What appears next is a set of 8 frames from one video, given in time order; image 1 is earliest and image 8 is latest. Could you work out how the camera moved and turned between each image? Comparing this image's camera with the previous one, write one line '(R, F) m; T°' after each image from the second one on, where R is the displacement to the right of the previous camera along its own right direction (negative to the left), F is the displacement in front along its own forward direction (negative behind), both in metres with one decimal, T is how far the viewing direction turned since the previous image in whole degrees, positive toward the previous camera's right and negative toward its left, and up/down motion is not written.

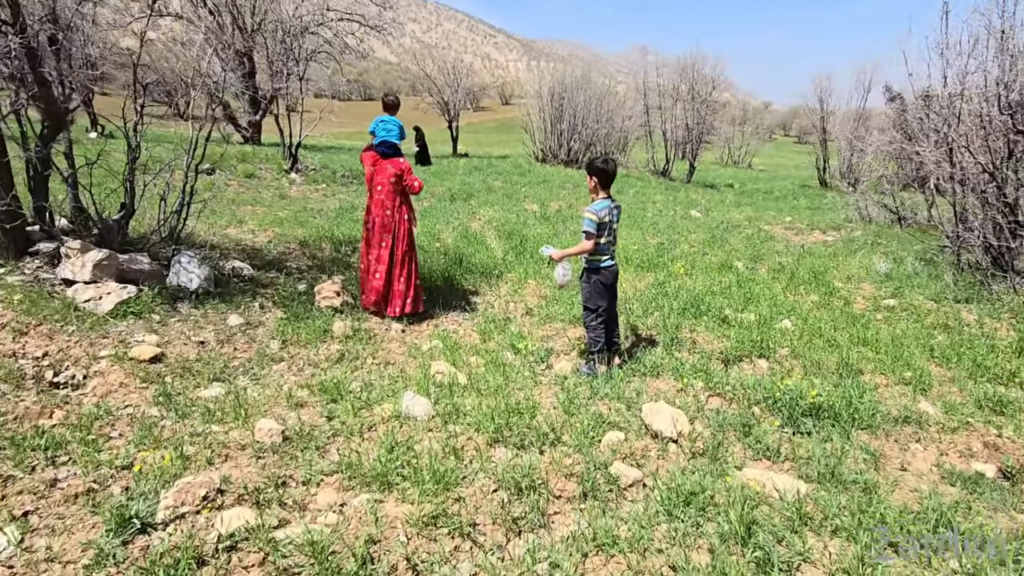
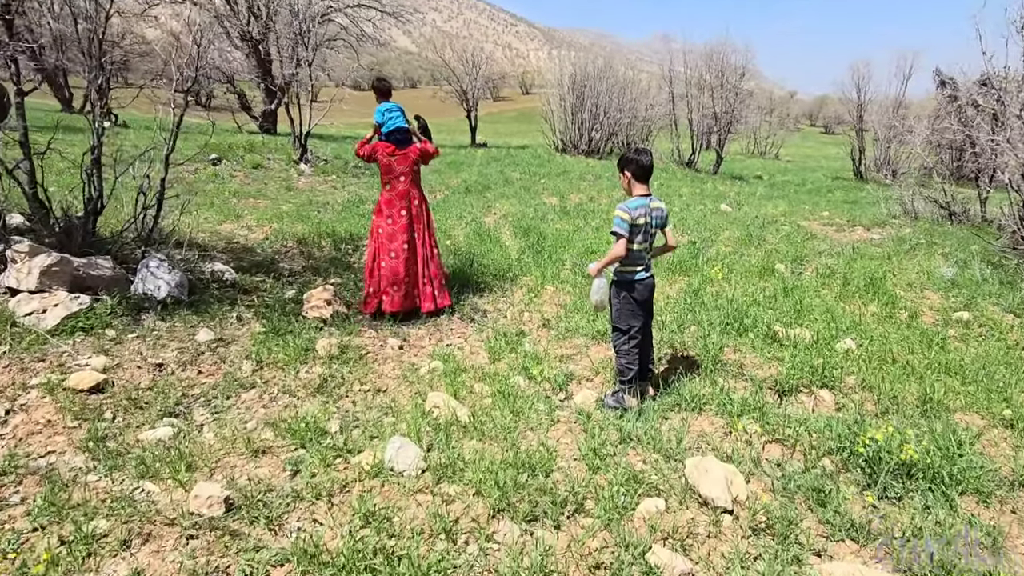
(0.0, +0.8) m; -2°
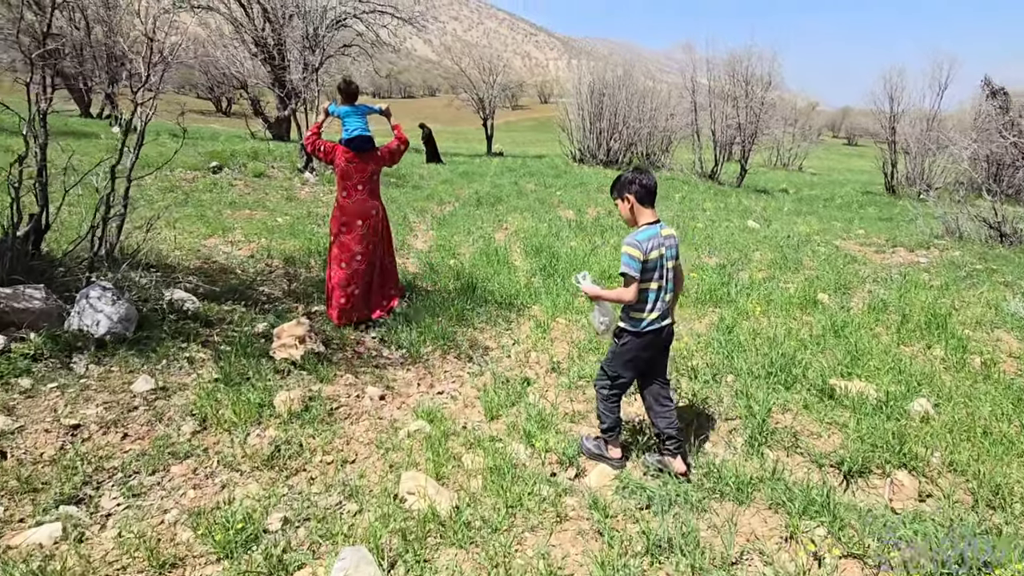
(+0.1, +0.8) m; -1°
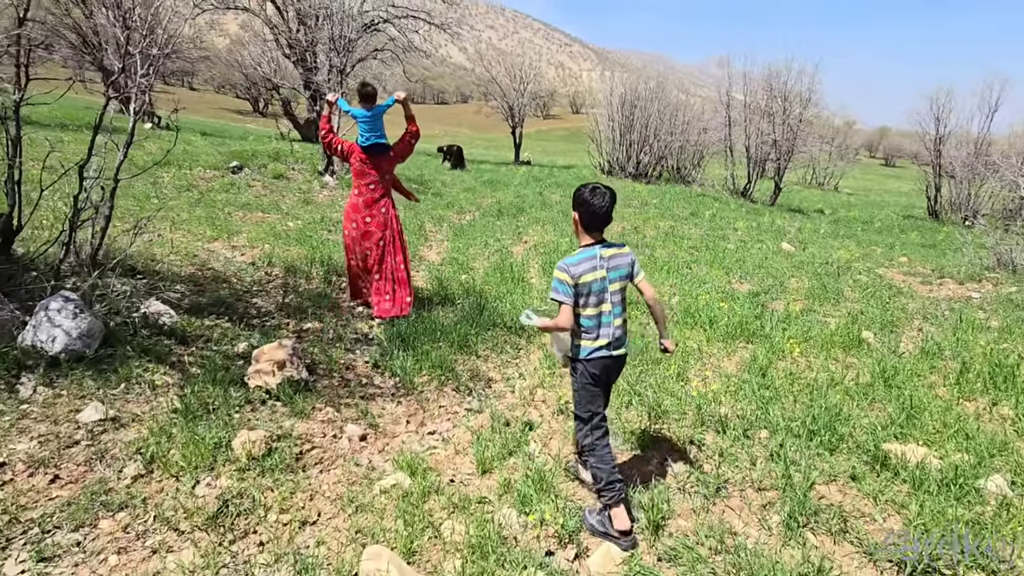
(+0.1, +0.5) m; -2°
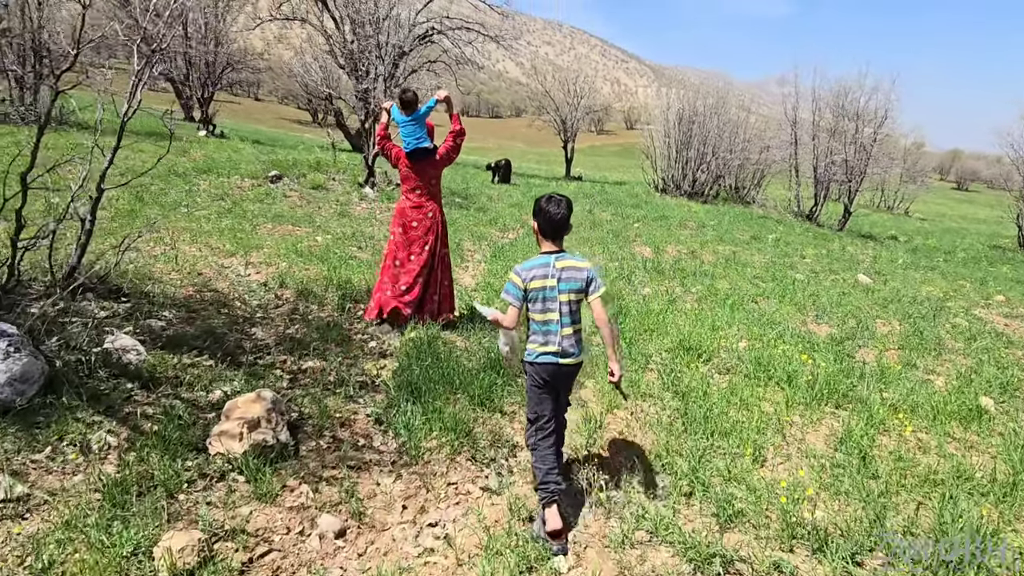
(+0.1, +0.9) m; -4°
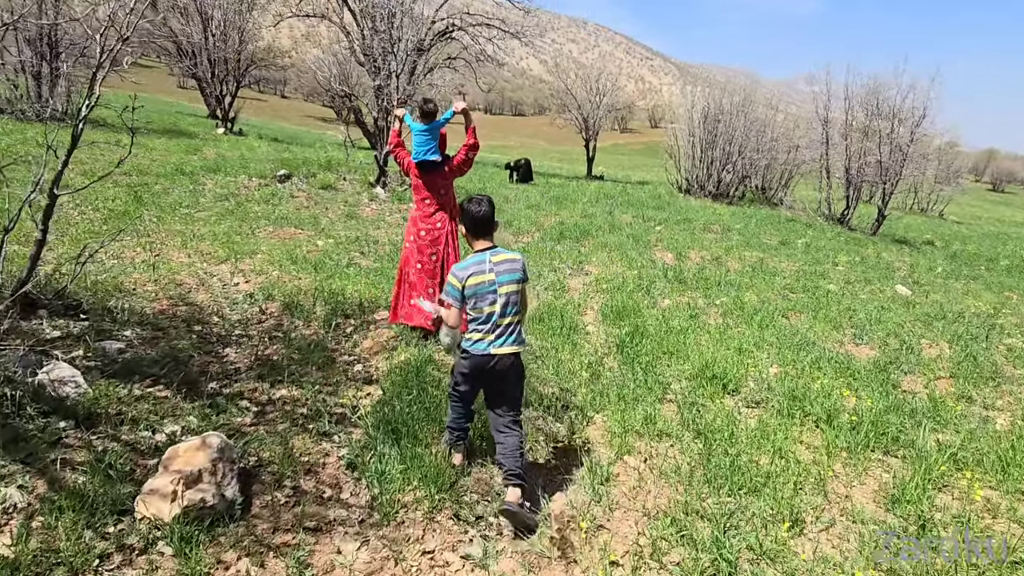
(+0.2, +0.6) m; -2°
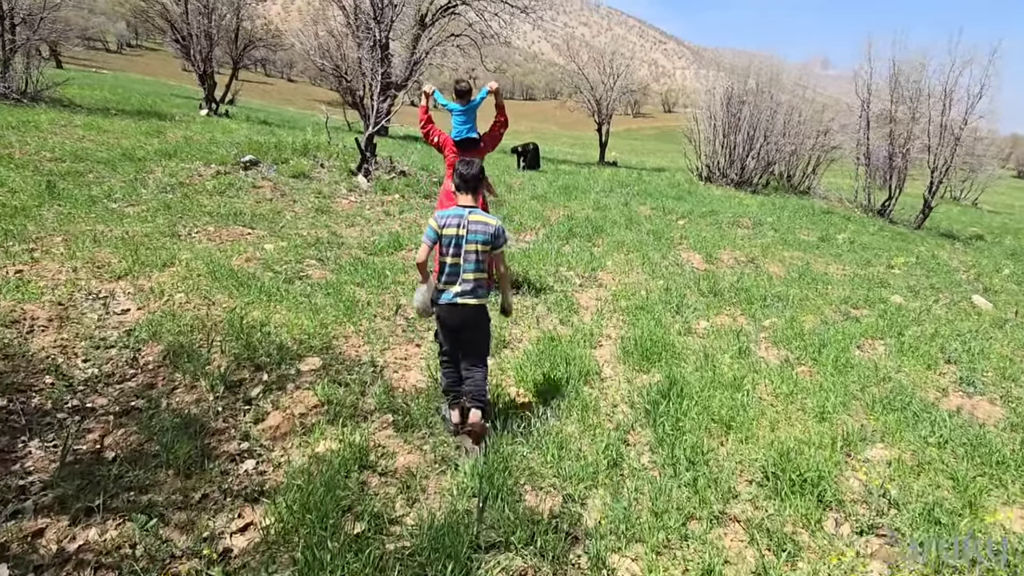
(+0.2, +1.8) m; -1°
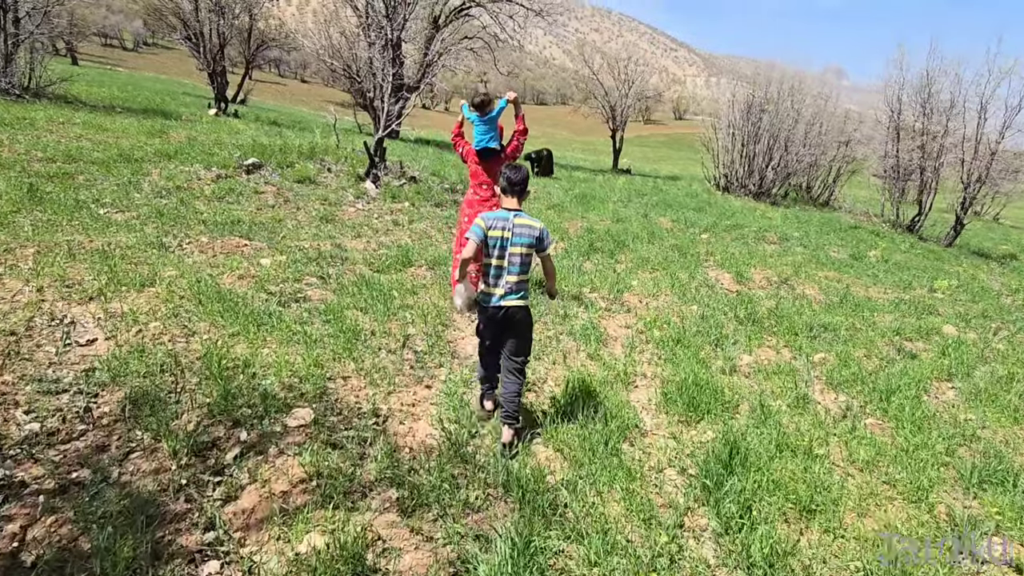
(-0.1, +0.7) m; -1°
